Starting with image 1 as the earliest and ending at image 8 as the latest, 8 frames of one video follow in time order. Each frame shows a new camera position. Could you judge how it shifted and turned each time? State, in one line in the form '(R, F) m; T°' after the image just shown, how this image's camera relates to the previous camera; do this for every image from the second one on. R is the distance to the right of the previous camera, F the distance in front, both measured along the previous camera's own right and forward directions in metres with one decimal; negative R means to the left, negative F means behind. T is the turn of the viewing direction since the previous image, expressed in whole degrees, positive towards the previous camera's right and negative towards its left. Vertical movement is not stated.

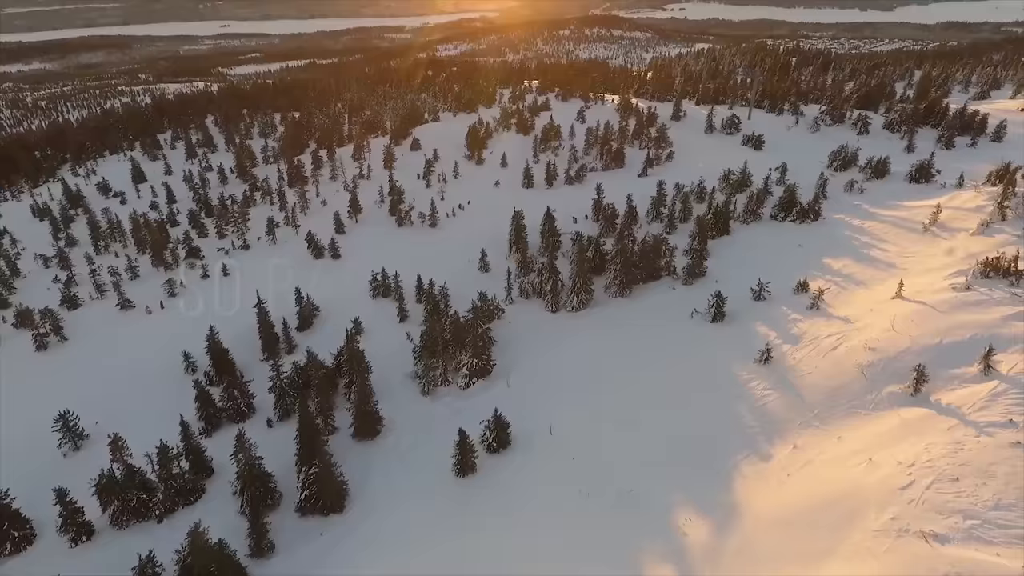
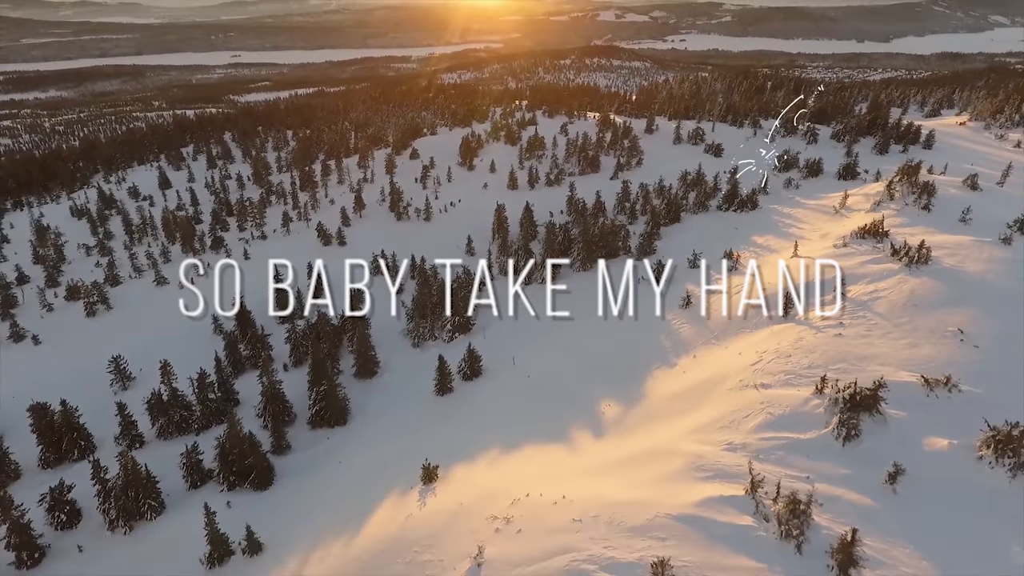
(+1.1, -4.4) m; 0°
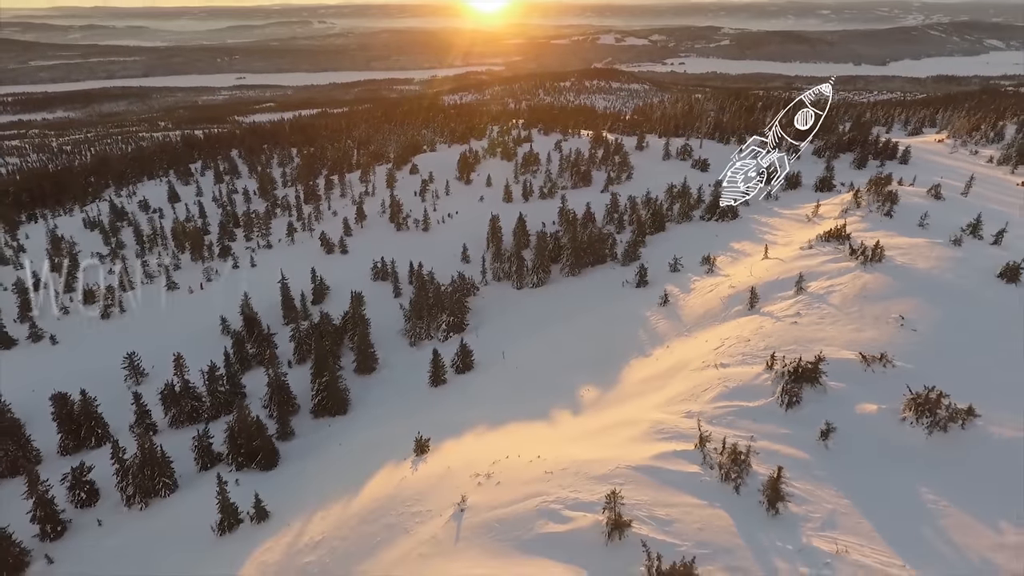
(+0.4, -1.6) m; 0°
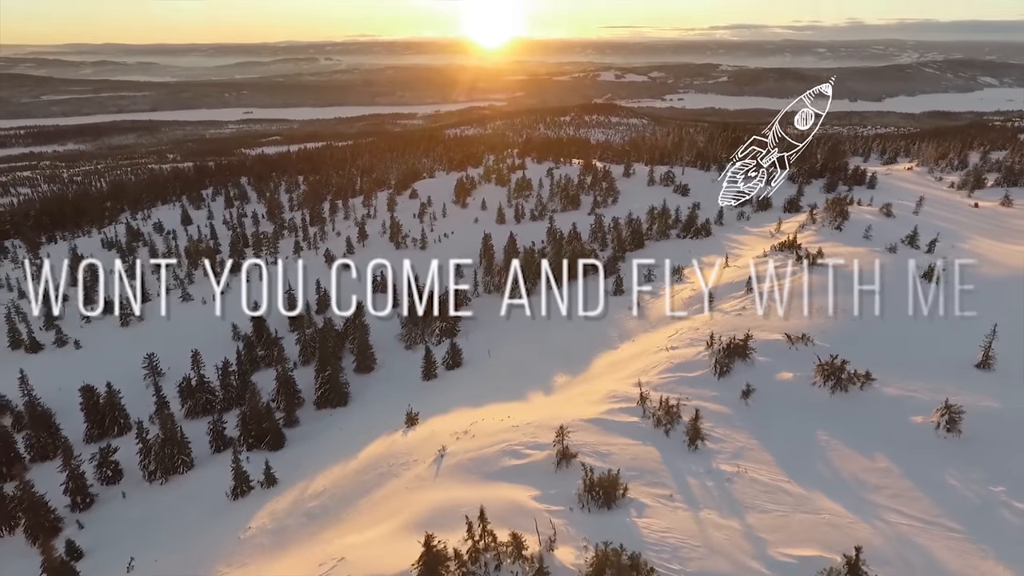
(+0.7, -2.6) m; 0°
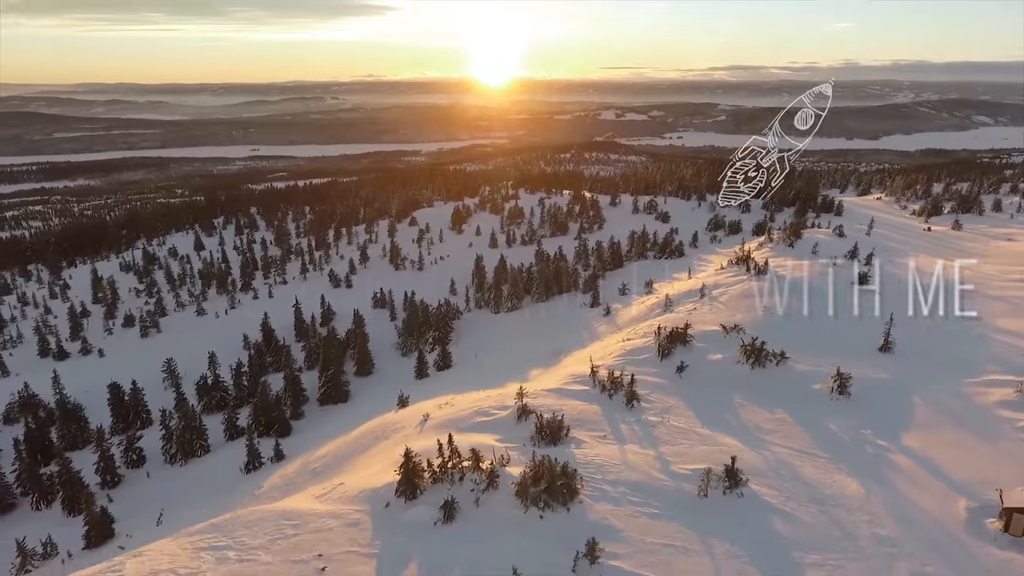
(+0.8, -3.0) m; 0°
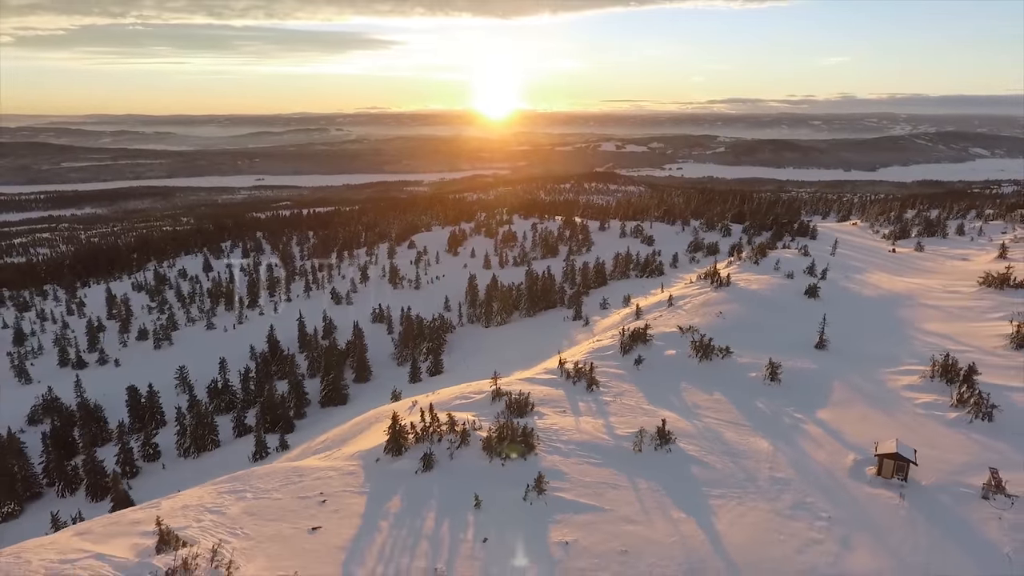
(+0.7, -2.6) m; 0°
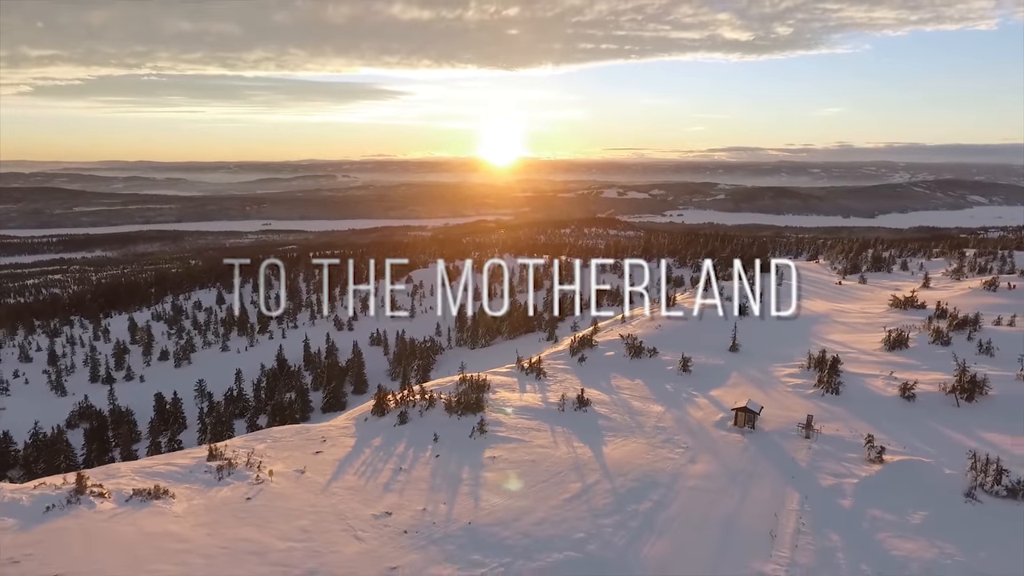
(+1.4, -4.9) m; 0°
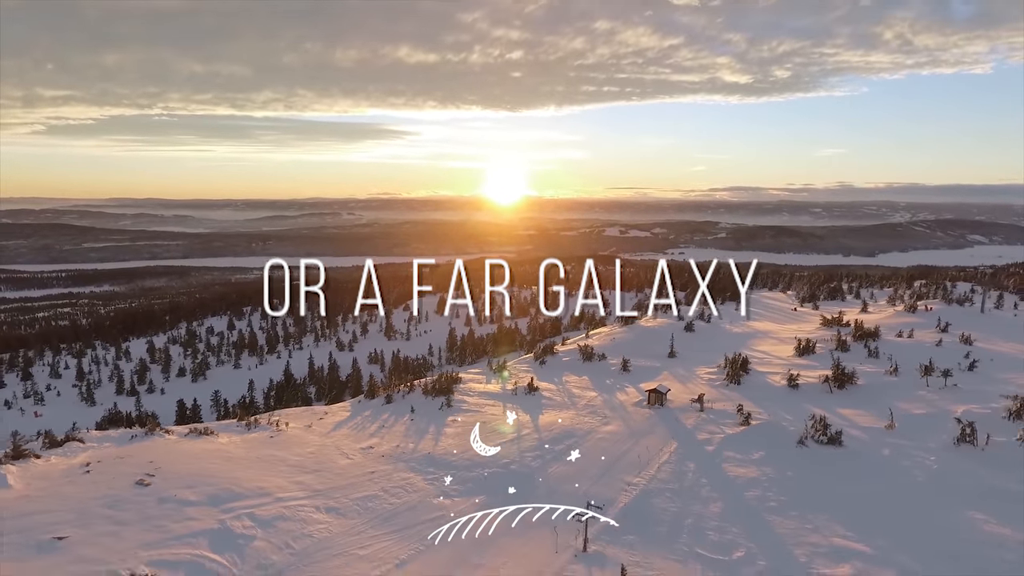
(+1.5, -5.0) m; 0°
